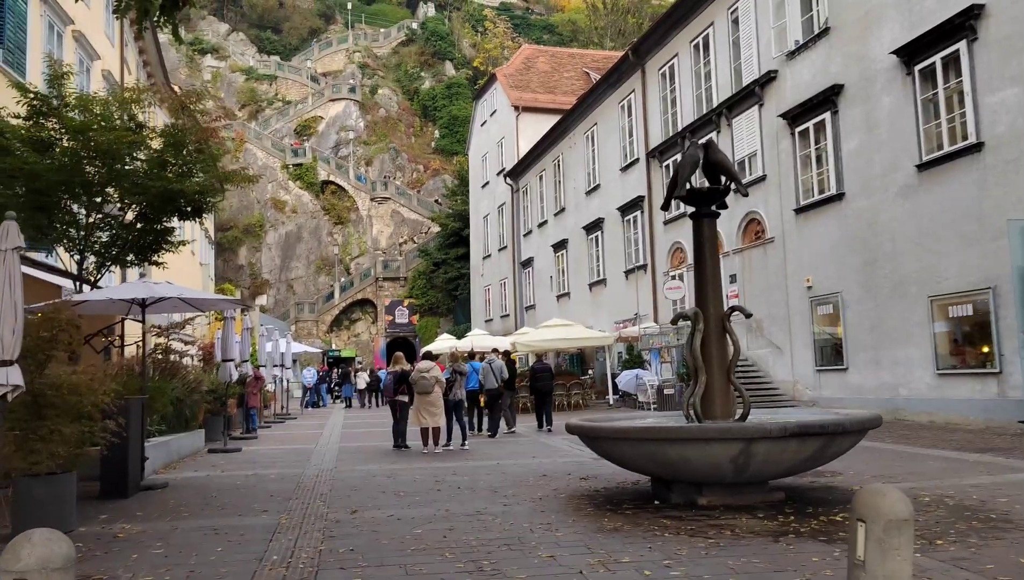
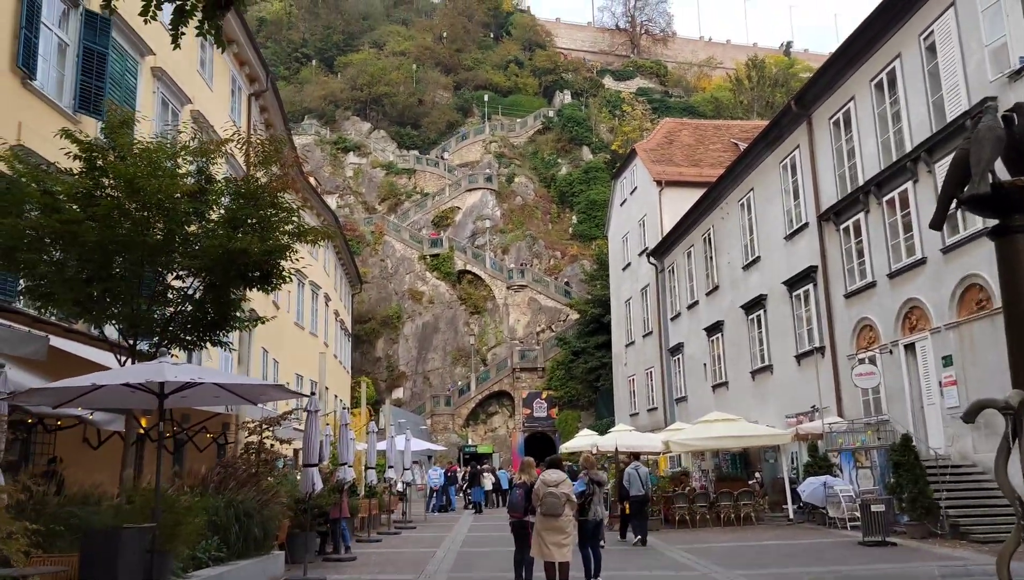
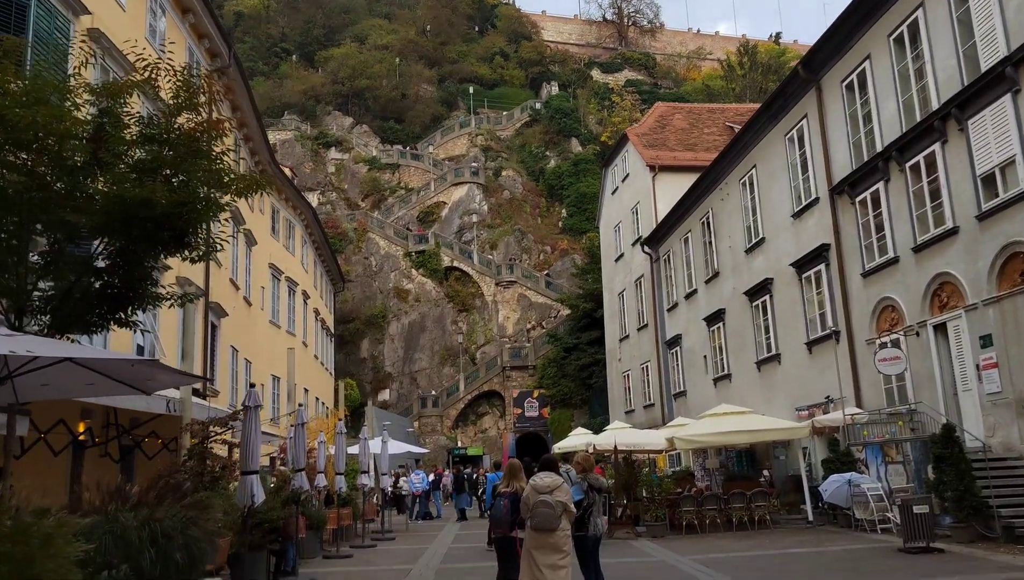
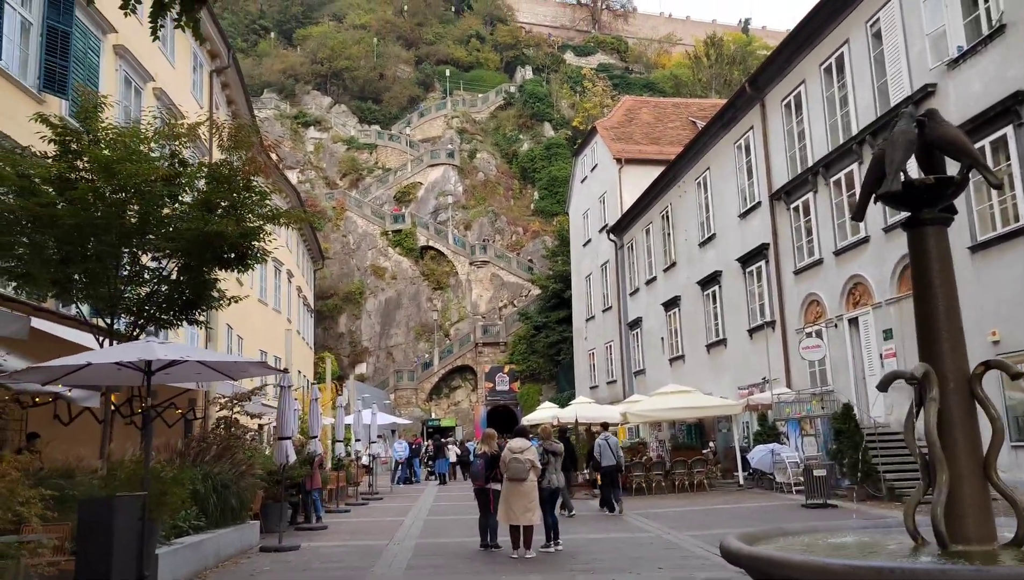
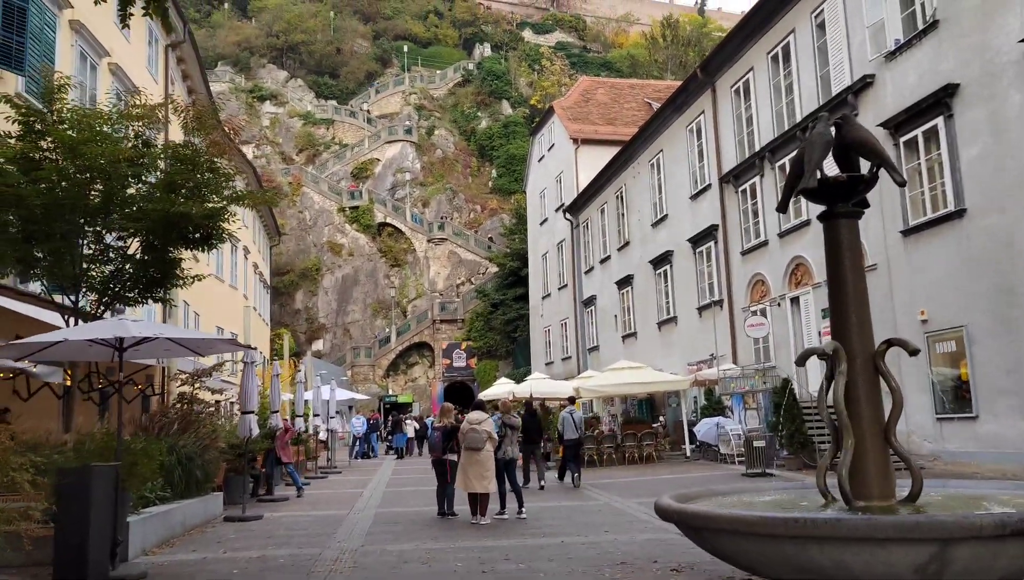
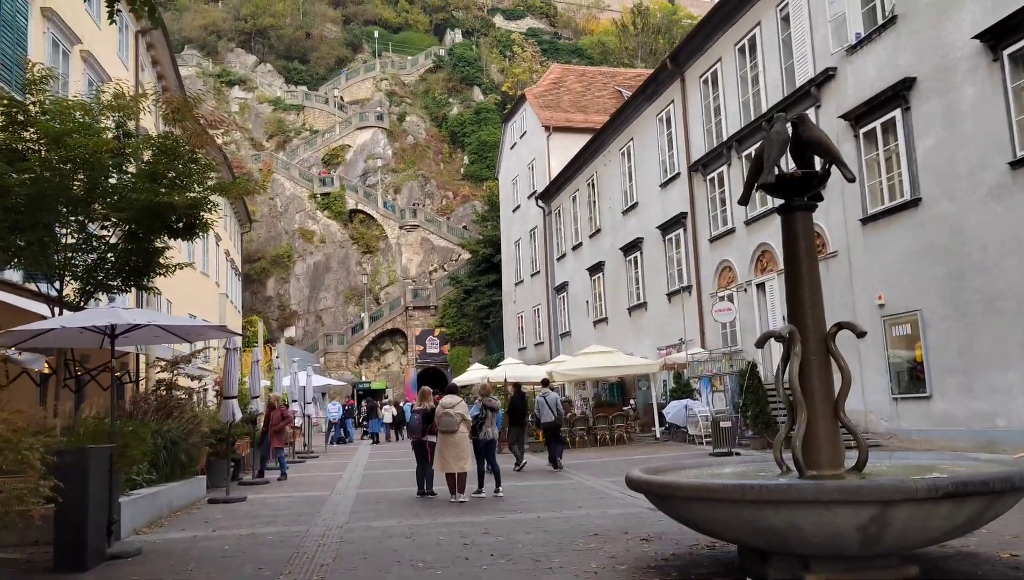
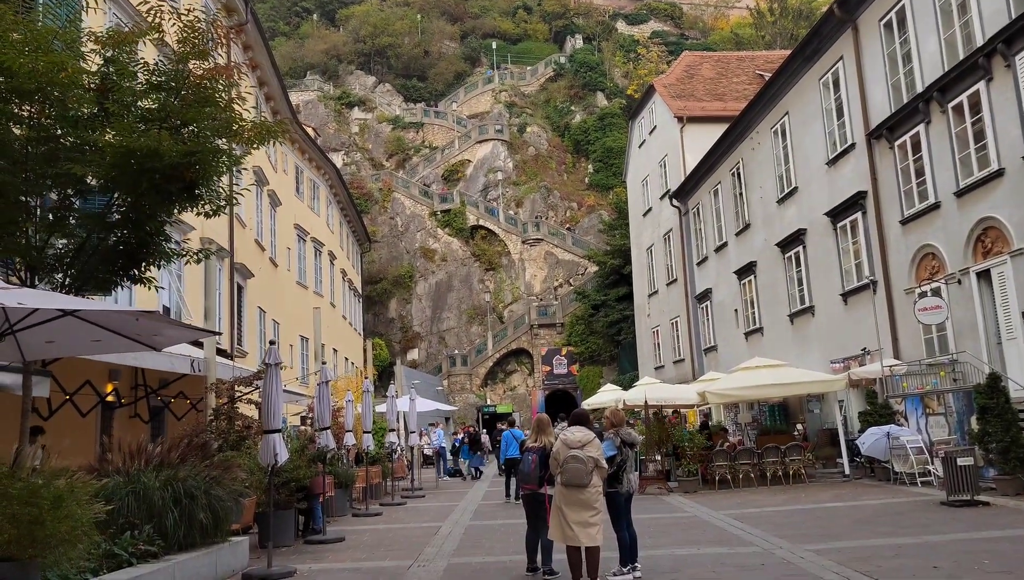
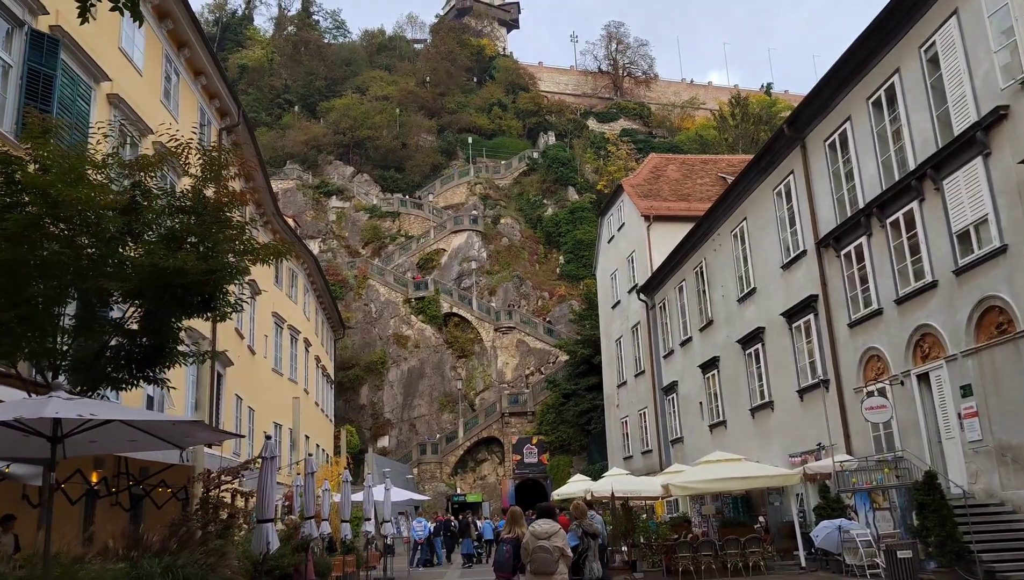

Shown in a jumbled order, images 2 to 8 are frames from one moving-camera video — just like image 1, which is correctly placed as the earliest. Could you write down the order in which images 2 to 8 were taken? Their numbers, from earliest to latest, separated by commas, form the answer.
6, 5, 4, 2, 8, 3, 7
